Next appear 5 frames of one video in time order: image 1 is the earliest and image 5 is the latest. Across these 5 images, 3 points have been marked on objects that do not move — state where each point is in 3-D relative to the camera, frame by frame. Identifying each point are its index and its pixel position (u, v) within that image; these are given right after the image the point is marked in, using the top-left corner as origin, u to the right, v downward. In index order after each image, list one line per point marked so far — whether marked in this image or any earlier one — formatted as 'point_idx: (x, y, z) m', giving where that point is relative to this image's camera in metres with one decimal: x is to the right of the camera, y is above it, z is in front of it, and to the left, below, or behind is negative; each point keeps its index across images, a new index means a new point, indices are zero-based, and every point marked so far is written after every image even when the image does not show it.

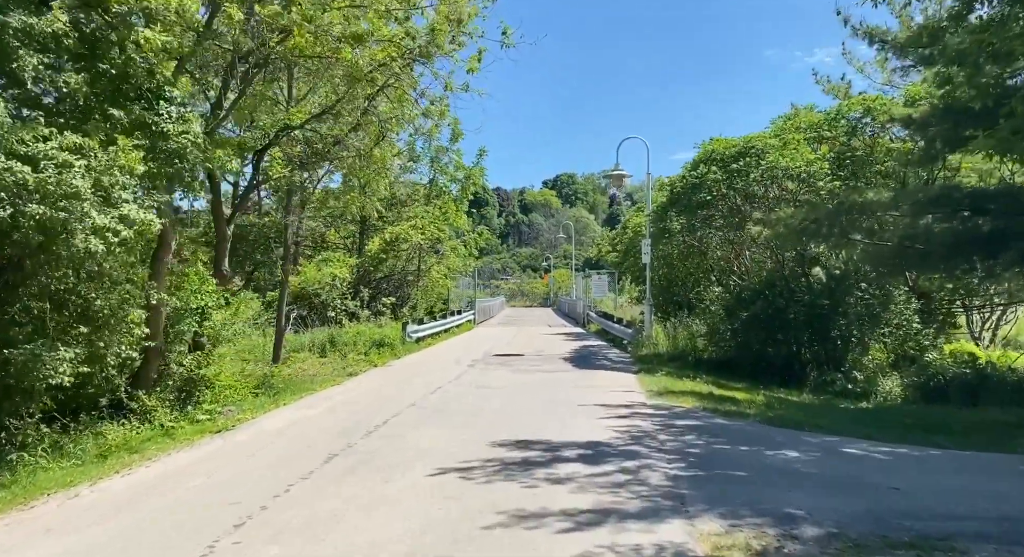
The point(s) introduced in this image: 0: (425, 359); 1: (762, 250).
0: (-2.4, -2.1, +16.6) m
1: (+6.8, +0.8, +17.4) m
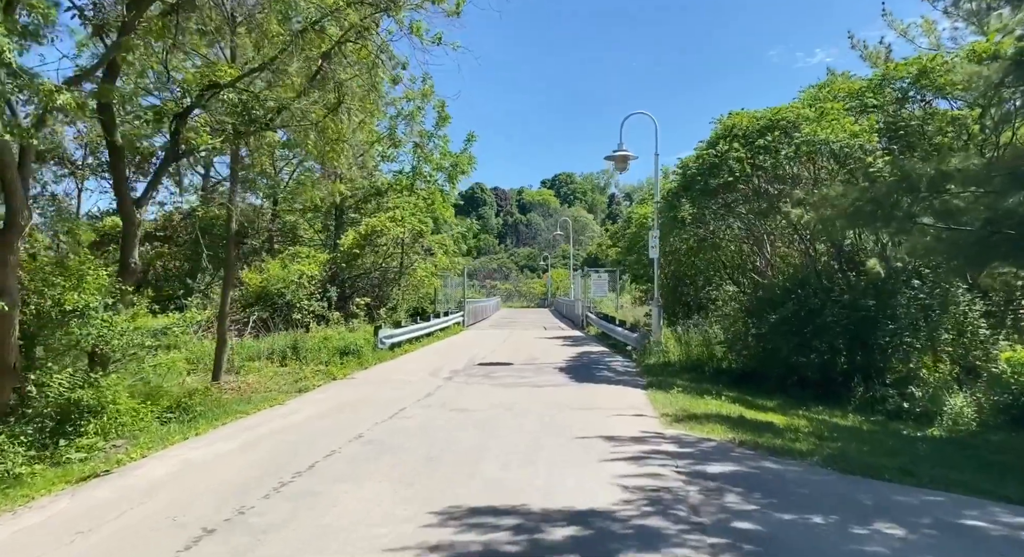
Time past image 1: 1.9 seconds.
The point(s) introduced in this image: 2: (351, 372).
0: (-2.7, -2.0, +14.2) m
1: (+6.5, +0.9, +15.0) m
2: (-3.5, -2.1, +14.0) m
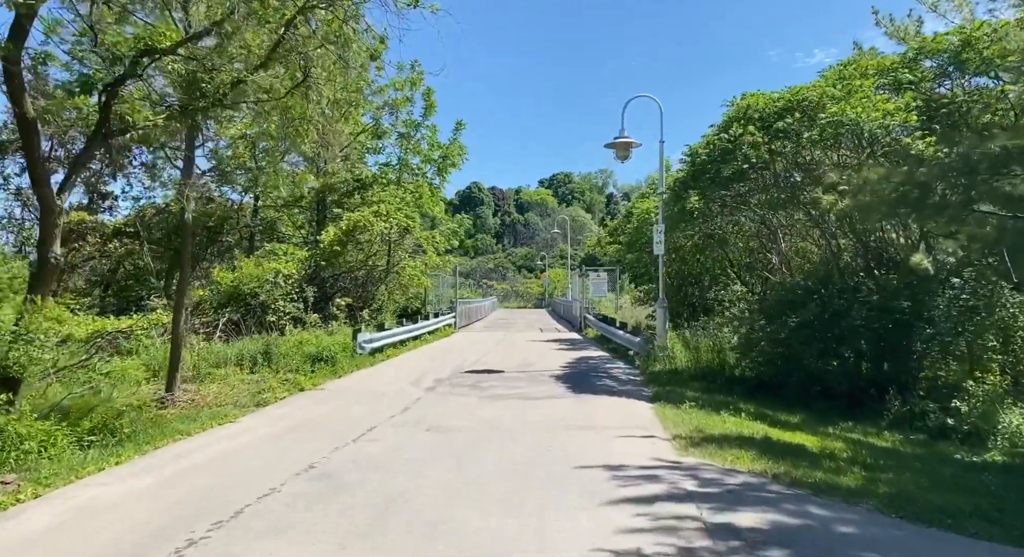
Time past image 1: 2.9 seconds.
0: (-2.9, -2.0, +12.8) m
1: (+6.3, +0.9, +13.6) m
2: (-3.7, -2.0, +12.6) m
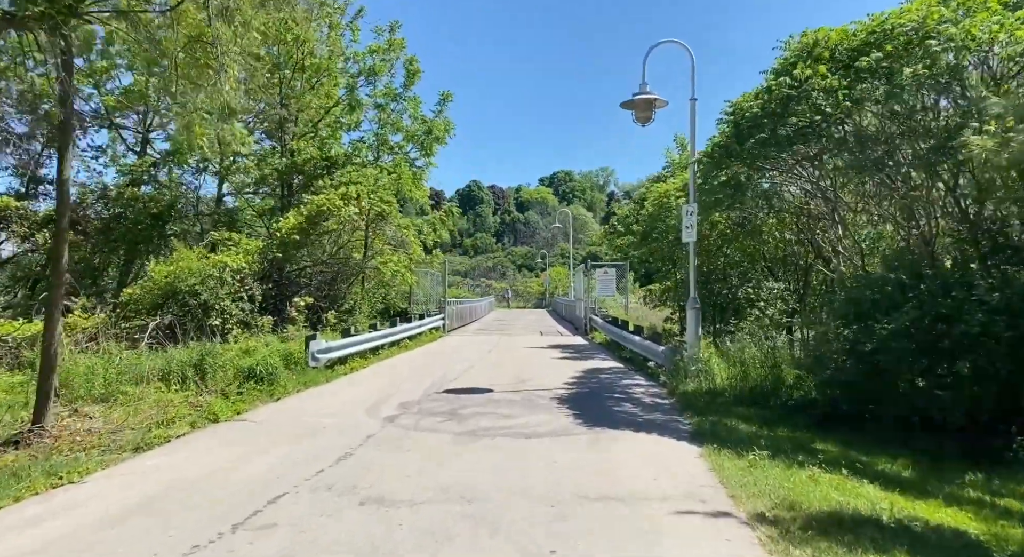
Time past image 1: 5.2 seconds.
0: (-3.0, -1.9, +9.7) m
1: (+6.1, +1.1, +10.5) m
2: (-3.9, -1.9, +9.5) m
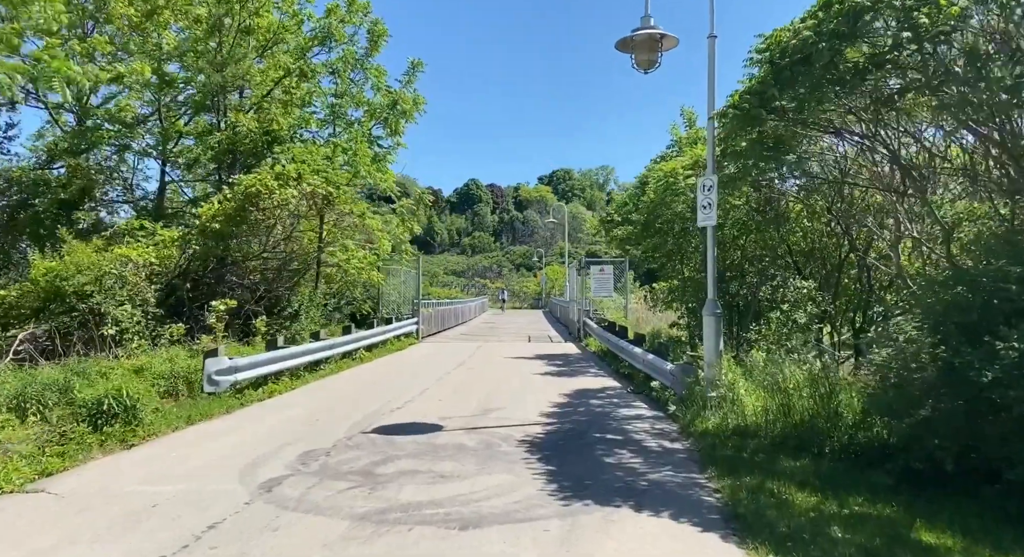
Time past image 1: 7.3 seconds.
0: (-3.6, -1.9, +6.8) m
1: (+5.6, +1.1, +7.6) m
2: (-4.4, -1.9, +6.6) m
